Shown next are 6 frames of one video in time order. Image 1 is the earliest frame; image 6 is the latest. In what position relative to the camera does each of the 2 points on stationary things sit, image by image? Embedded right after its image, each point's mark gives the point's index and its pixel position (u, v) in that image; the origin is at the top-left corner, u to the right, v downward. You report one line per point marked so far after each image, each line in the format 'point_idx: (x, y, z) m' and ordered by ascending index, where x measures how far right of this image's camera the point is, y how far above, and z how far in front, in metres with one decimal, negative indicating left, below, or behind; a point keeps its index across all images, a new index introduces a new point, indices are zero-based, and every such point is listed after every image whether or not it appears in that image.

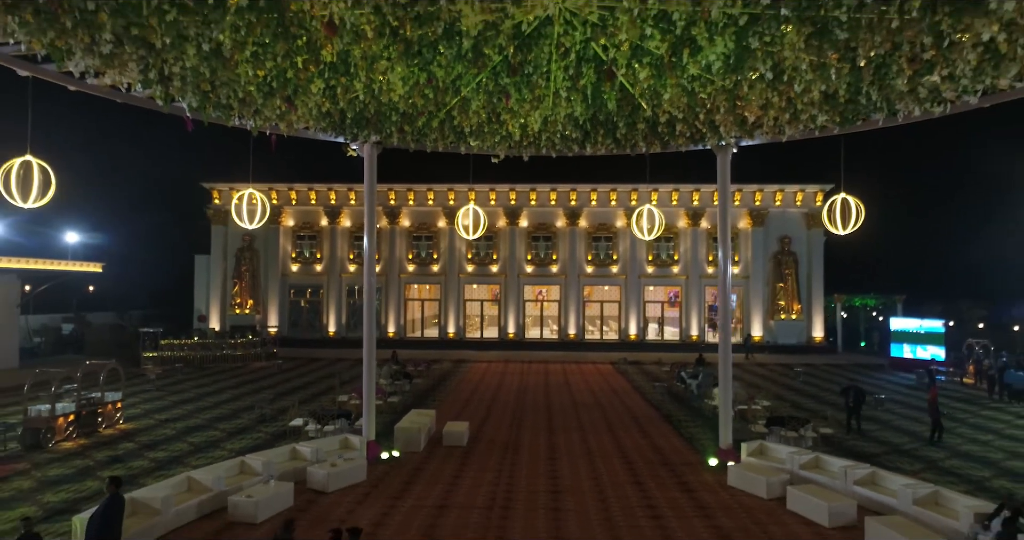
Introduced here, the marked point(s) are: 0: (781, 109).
0: (+2.7, +1.6, +7.1) m
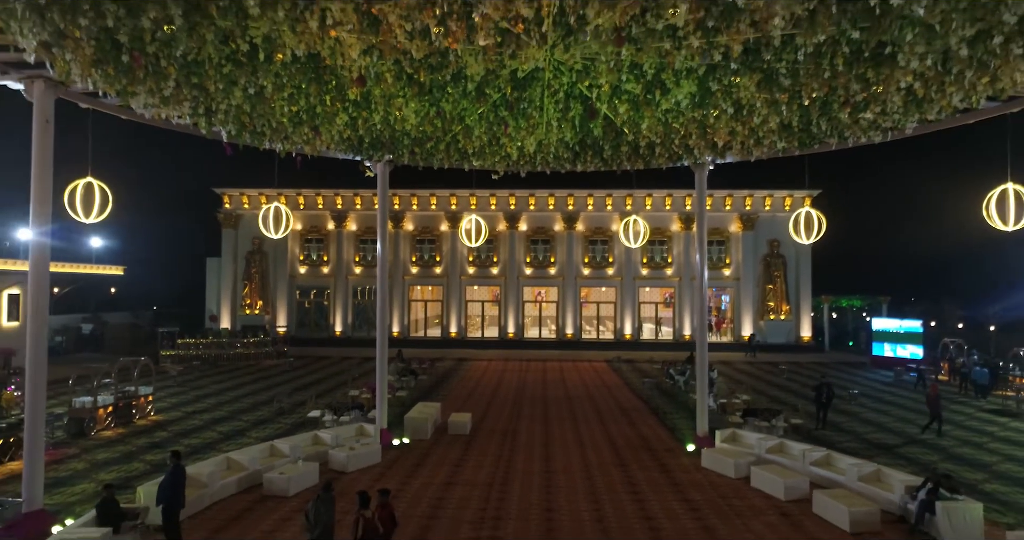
0: (+2.7, +1.5, +8.1) m
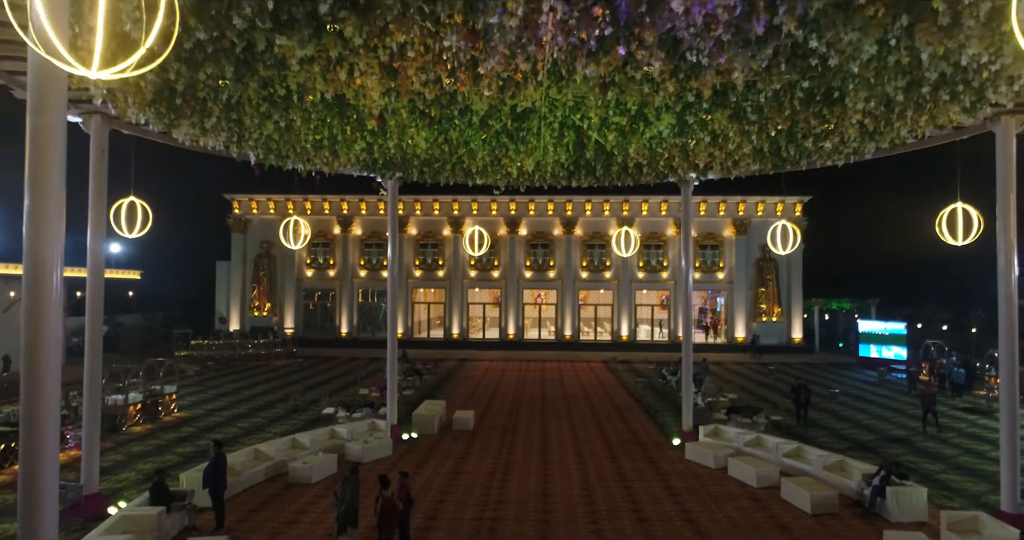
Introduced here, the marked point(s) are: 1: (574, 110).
0: (+2.7, +1.4, +9.0) m
1: (+0.7, +1.7, +7.6) m
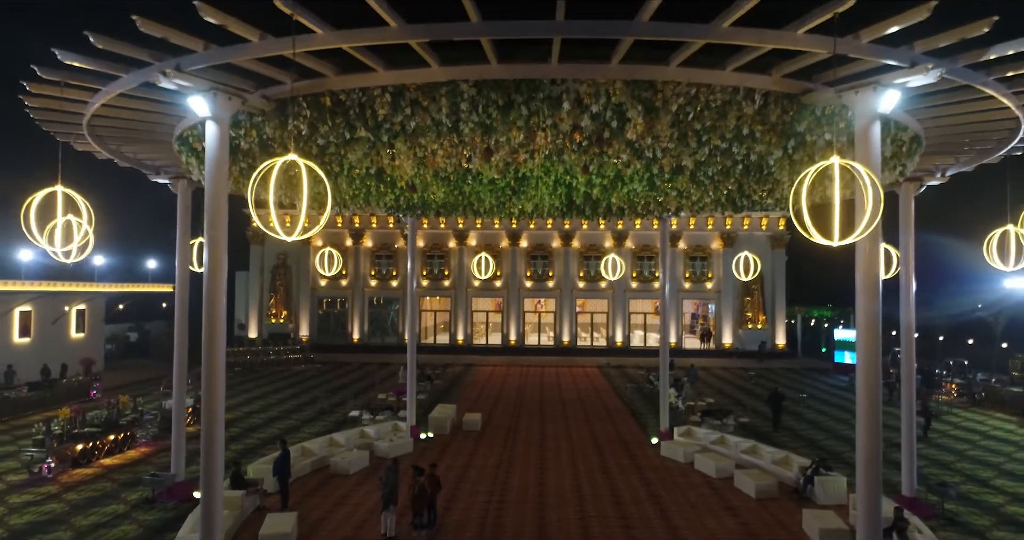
0: (+2.7, +1.0, +10.9) m
1: (+0.7, +1.3, +9.4) m
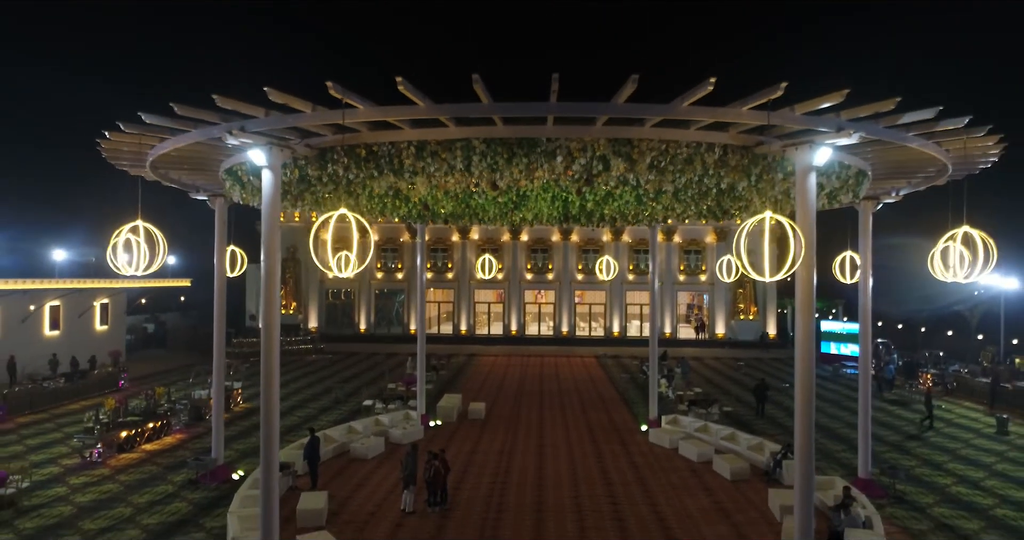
0: (+2.8, +0.9, +12.0) m
1: (+0.7, +1.1, +10.5) m
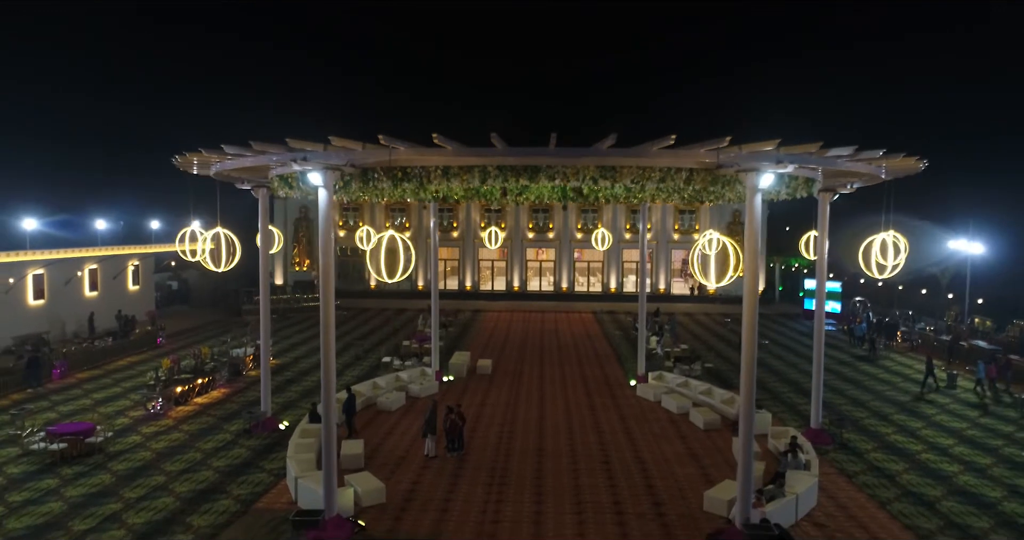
0: (+2.8, +1.3, +13.5) m
1: (+0.8, +1.5, +12.1) m
